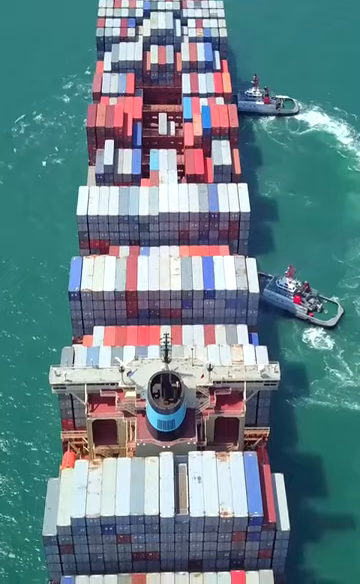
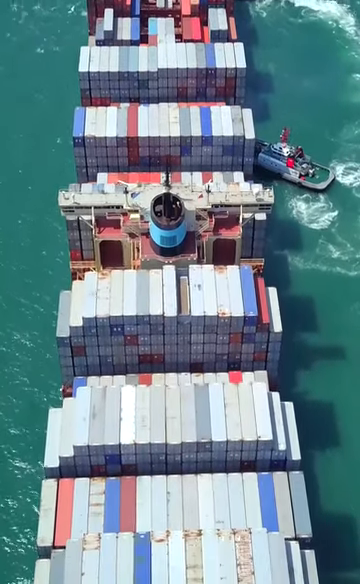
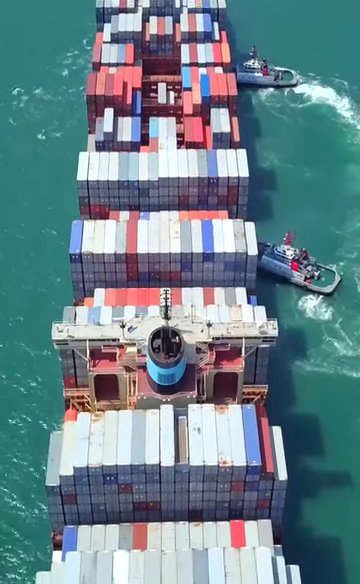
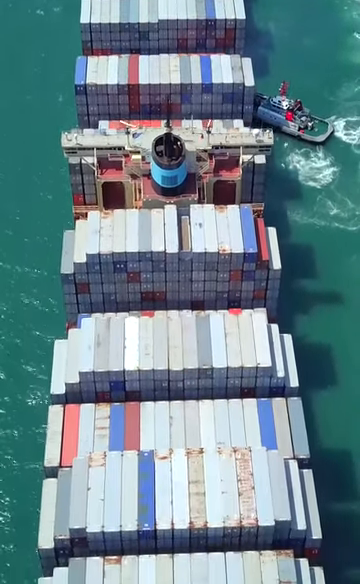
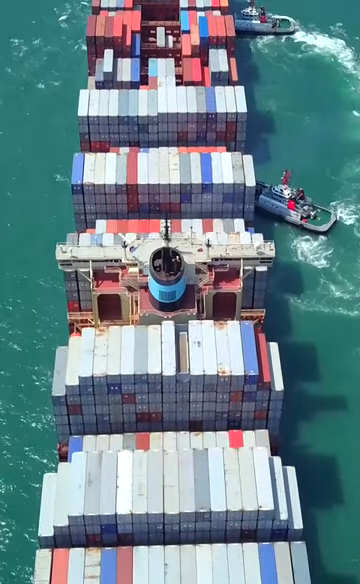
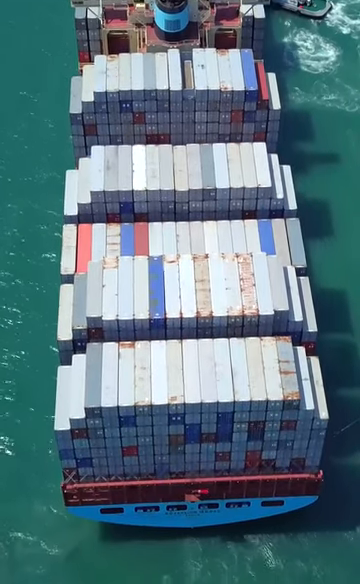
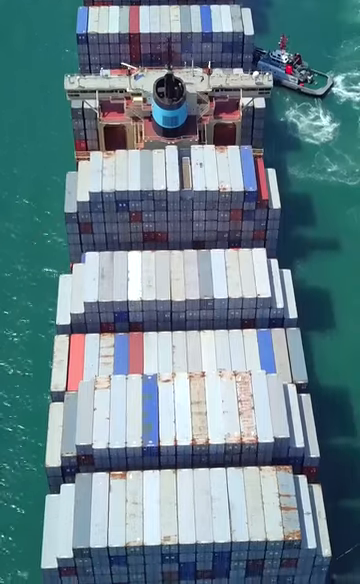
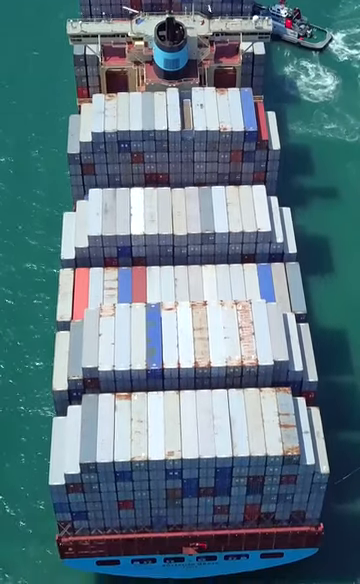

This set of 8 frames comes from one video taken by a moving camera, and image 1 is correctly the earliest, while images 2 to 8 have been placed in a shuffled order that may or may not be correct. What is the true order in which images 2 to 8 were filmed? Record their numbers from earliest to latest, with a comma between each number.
3, 5, 2, 4, 7, 8, 6
